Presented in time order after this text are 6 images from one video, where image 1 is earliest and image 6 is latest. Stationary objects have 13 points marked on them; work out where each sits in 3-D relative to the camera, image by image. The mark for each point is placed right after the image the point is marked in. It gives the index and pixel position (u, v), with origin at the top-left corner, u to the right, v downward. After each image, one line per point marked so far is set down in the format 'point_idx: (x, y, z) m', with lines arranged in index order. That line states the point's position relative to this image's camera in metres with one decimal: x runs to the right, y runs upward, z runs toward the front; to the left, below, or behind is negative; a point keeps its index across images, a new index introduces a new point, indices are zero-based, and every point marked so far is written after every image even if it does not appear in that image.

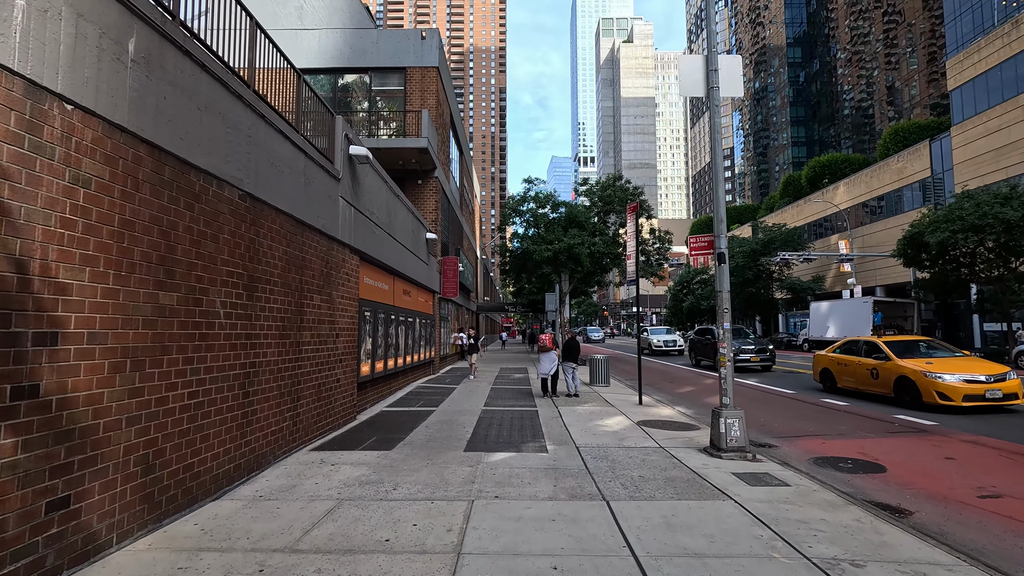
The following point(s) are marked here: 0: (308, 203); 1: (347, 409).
0: (-2.8, +1.2, +7.3) m
1: (-2.8, -2.1, +9.0) m
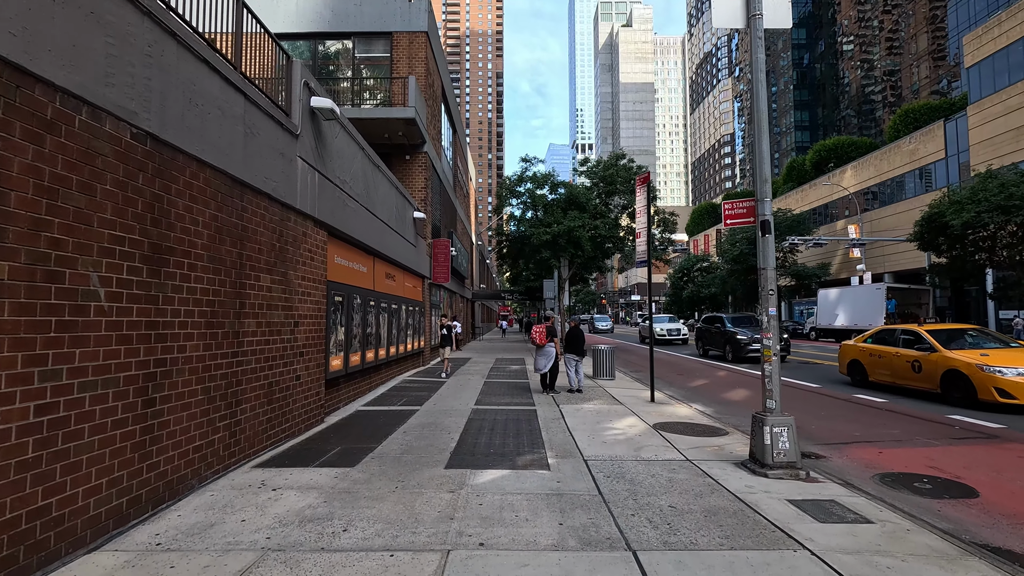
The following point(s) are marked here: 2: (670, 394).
0: (-2.9, +1.4, +5.9) m
1: (-2.9, -1.8, +7.6) m
2: (+3.4, -2.3, +11.6) m
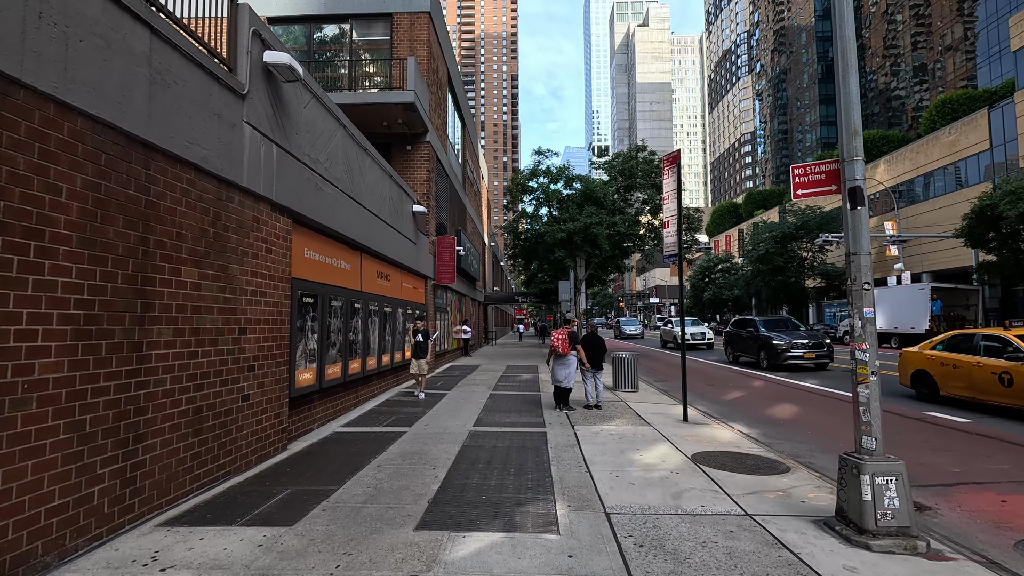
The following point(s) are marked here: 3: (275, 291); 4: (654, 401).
0: (-2.9, +1.5, +4.5) m
1: (-2.9, -1.8, +6.2) m
2: (+3.5, -2.3, +9.9) m
3: (-2.9, 0.0, +6.5) m
4: (+2.9, -2.3, +10.8) m
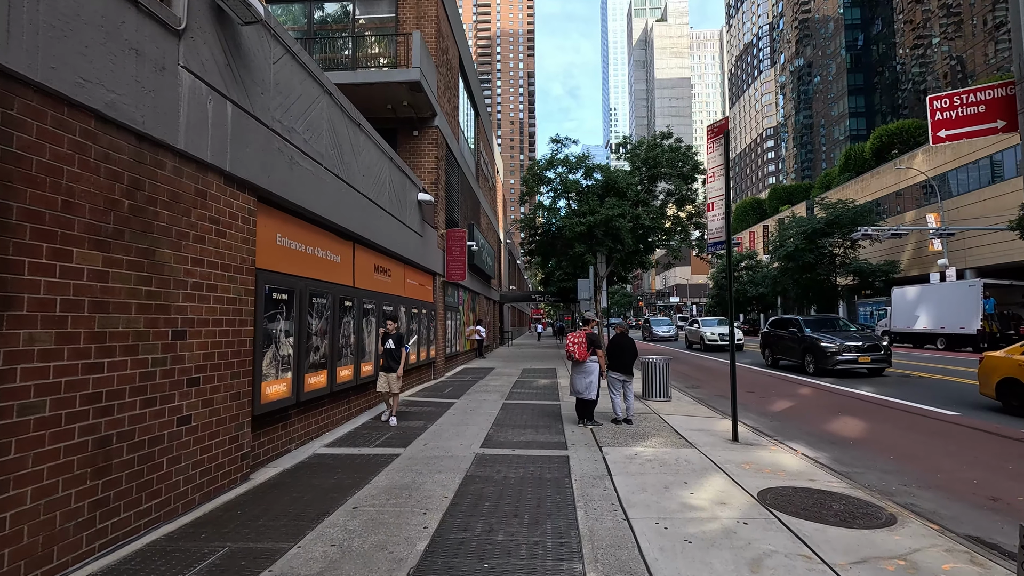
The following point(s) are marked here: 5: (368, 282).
0: (-2.9, +1.5, +3.2) m
1: (-2.7, -1.7, +4.9) m
2: (+3.8, -2.2, +8.4) m
3: (-2.7, 0.0, +5.2) m
4: (+3.1, -2.2, +9.4) m
5: (-2.5, +0.1, +9.4) m
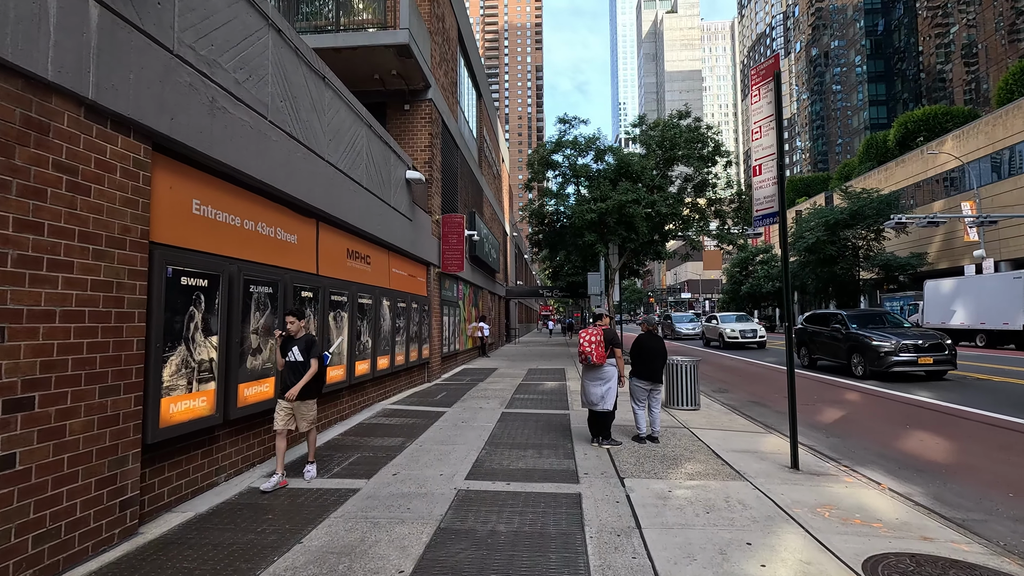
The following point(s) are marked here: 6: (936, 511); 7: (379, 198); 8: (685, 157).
0: (-3.0, +1.7, +1.7) m
1: (-2.8, -1.5, +3.4) m
2: (+3.8, -2.0, +6.8) m
3: (-2.8, +0.2, +3.7) m
4: (+3.1, -2.0, +7.8) m
5: (-2.6, +0.3, +7.9) m
6: (+3.6, -1.9, +4.5) m
7: (-2.3, +1.6, +9.5) m
8: (+6.4, +4.8, +20.0) m
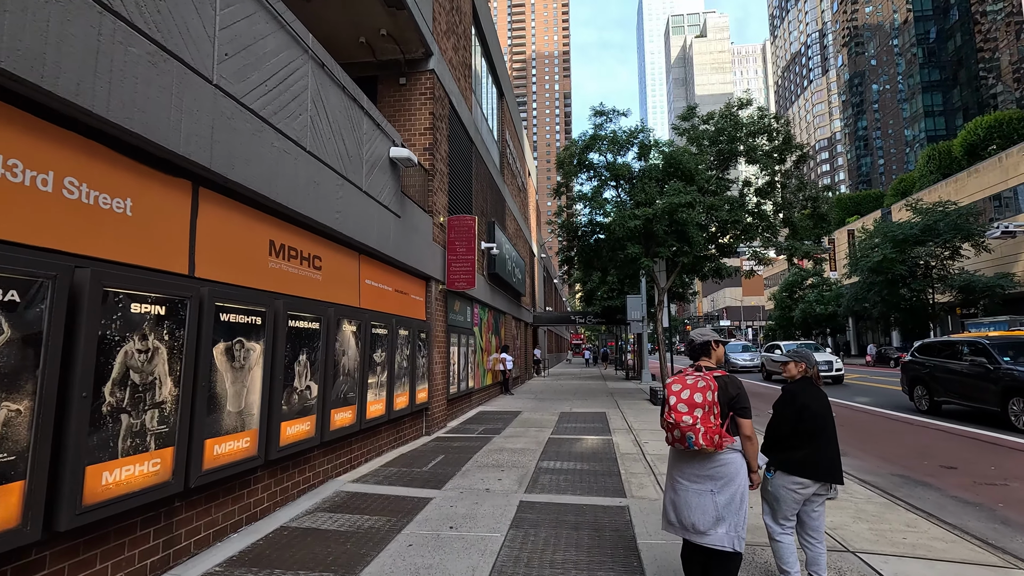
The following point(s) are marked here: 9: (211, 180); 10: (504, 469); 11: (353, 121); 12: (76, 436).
0: (-3.2, +1.9, -1.3) m
1: (-2.9, -1.4, +0.3) m
2: (+3.9, -2.0, +3.3) m
3: (-2.9, +0.3, +0.7) m
4: (+3.3, -2.1, +4.3) m
5: (-2.4, +0.1, +4.8) m
6: (+3.6, -1.8, +1.1) m
7: (-2.1, +1.4, +6.5) m
8: (+7.3, +4.1, +16.6) m
9: (-2.4, +0.9, +4.5) m
10: (-0.1, -2.4, +7.1) m
11: (-2.0, +2.1, +7.0) m
12: (-2.5, -0.8, +3.1) m
